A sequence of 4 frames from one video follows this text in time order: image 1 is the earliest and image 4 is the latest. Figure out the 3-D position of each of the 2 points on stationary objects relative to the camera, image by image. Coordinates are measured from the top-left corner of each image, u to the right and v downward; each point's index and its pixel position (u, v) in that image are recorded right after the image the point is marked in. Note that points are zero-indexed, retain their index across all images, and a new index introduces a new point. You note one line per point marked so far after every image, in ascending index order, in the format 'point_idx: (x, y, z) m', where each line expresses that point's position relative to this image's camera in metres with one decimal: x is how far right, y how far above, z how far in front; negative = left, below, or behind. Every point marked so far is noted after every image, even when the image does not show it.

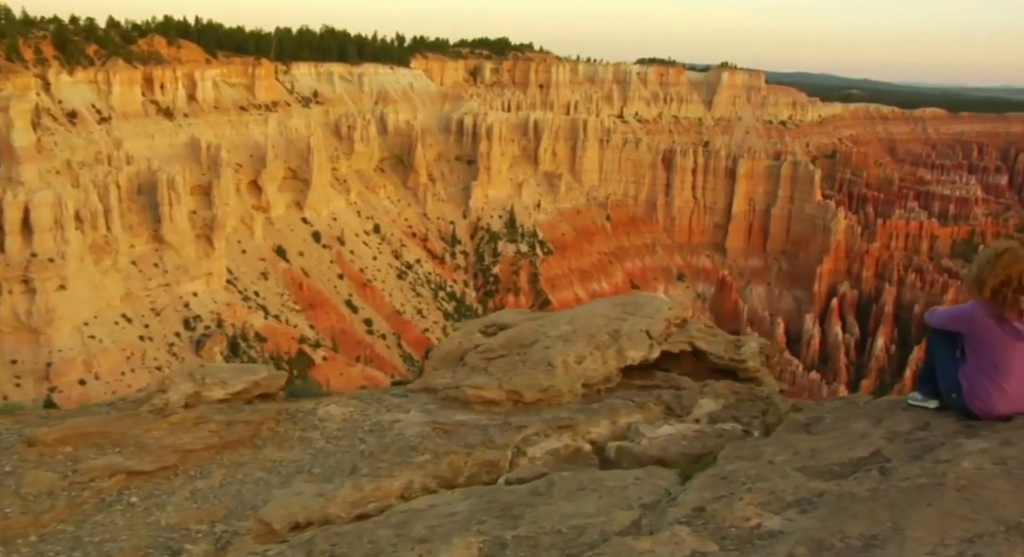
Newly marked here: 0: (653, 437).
0: (+1.2, -1.4, +6.6) m
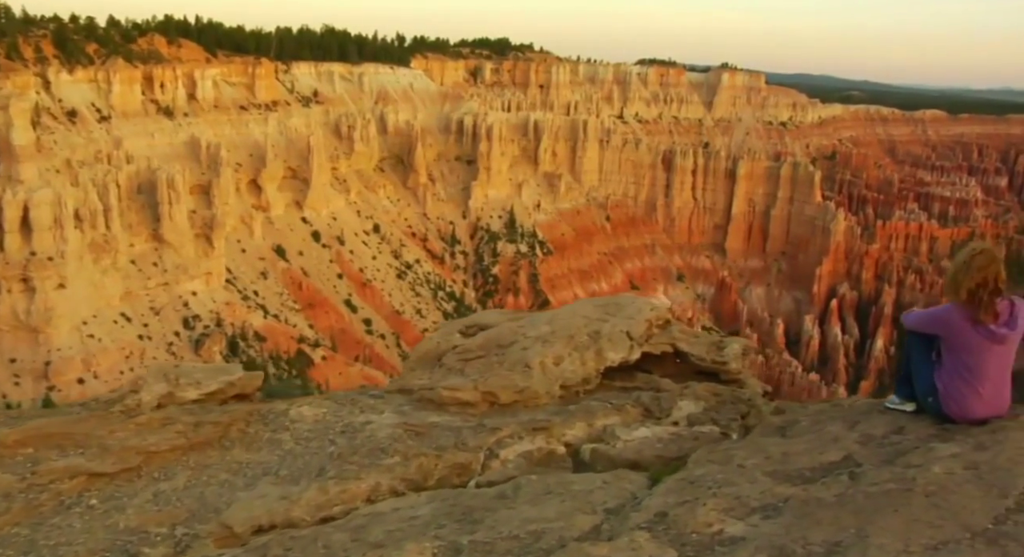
0: (+1.0, -1.4, +6.6) m
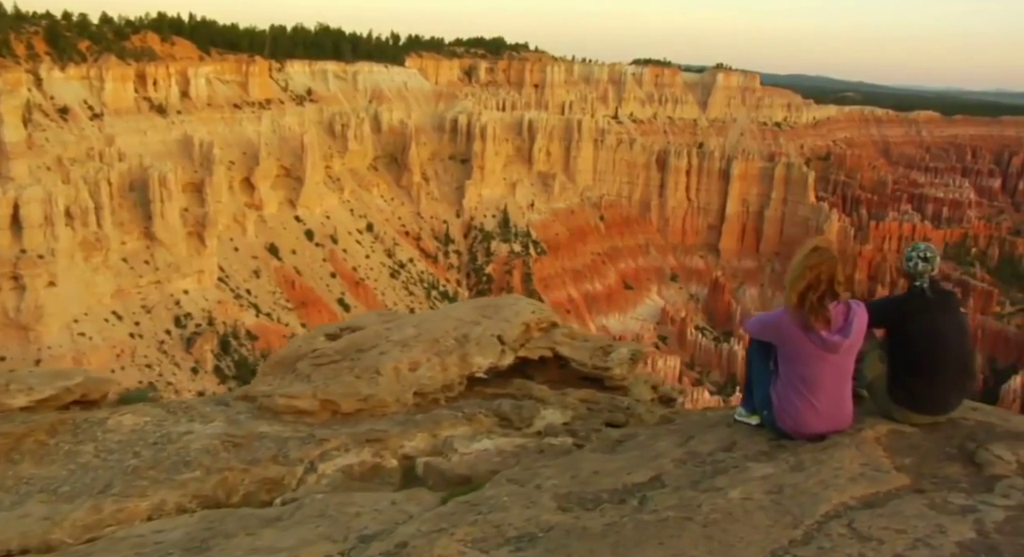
0: (-0.4, -1.4, +6.1) m
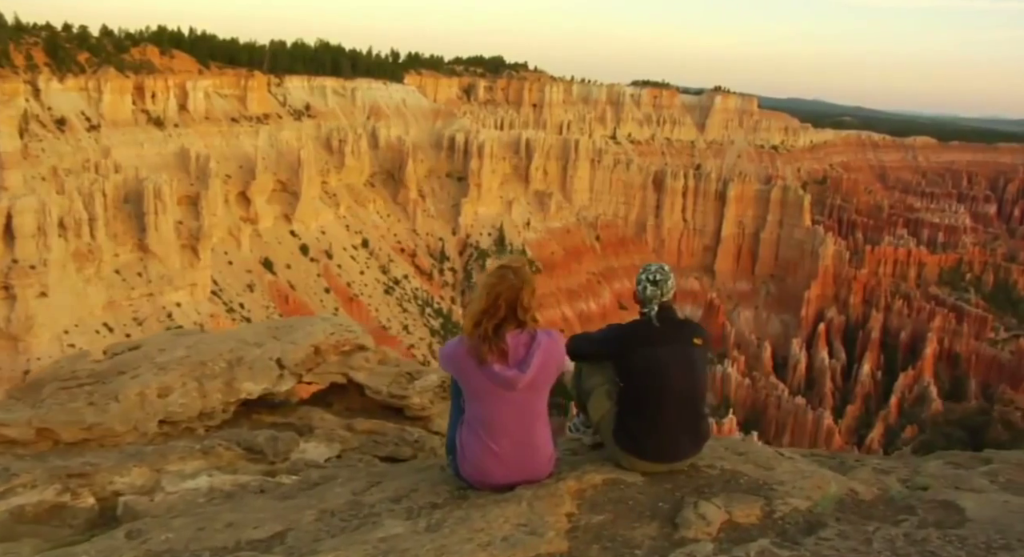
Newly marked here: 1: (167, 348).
0: (-2.3, -1.5, +5.3) m
1: (-3.1, -0.6, +7.1) m
